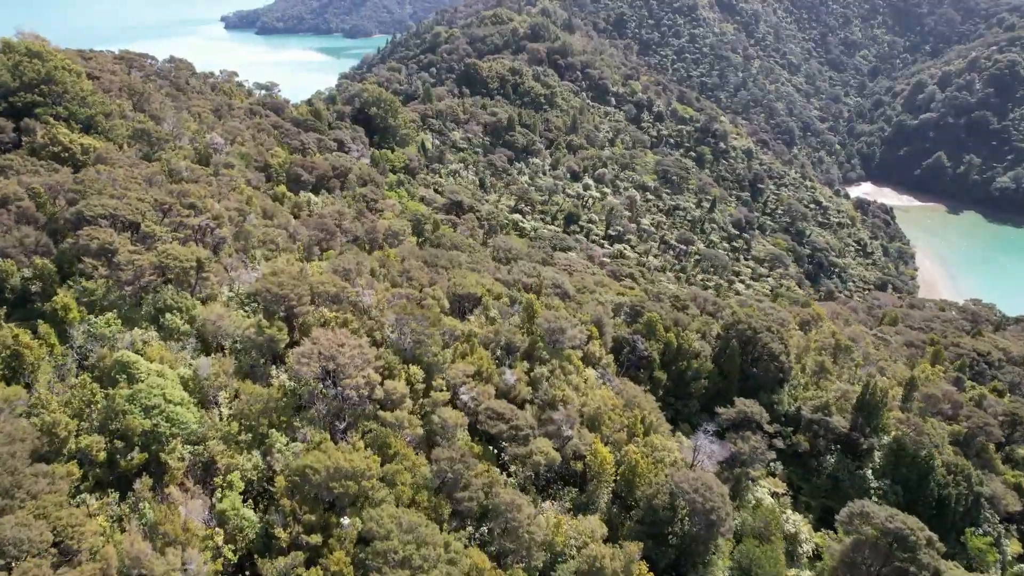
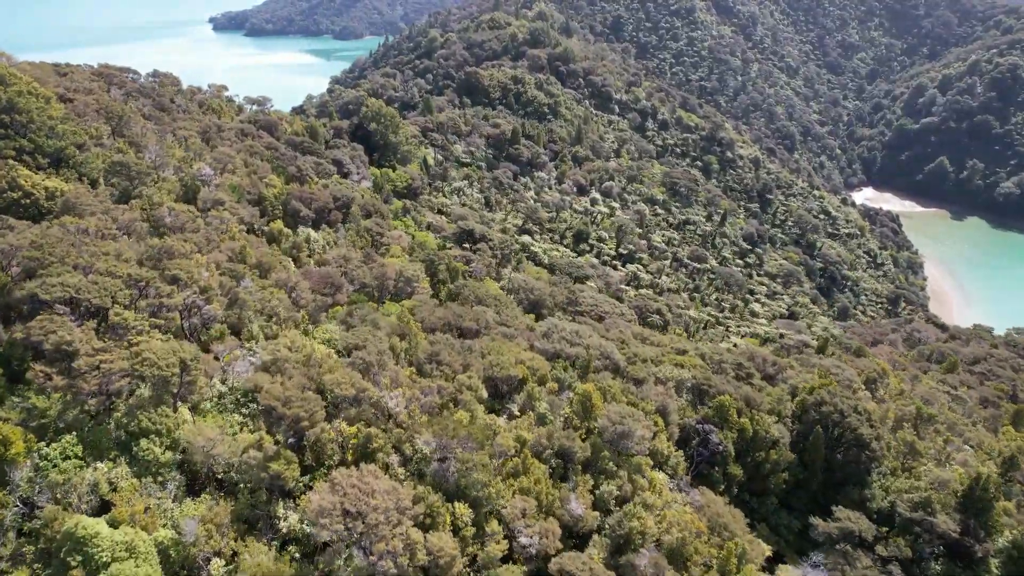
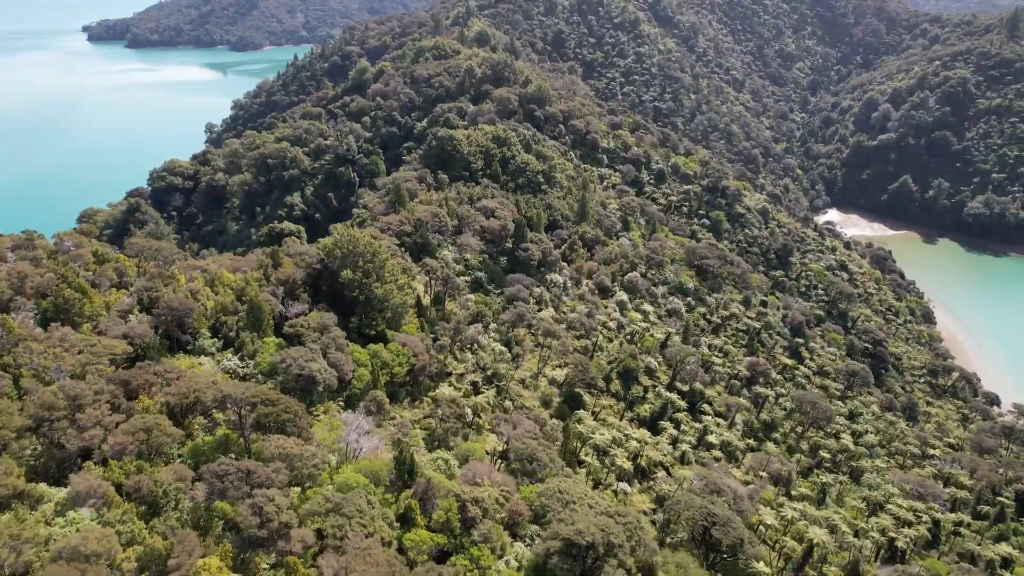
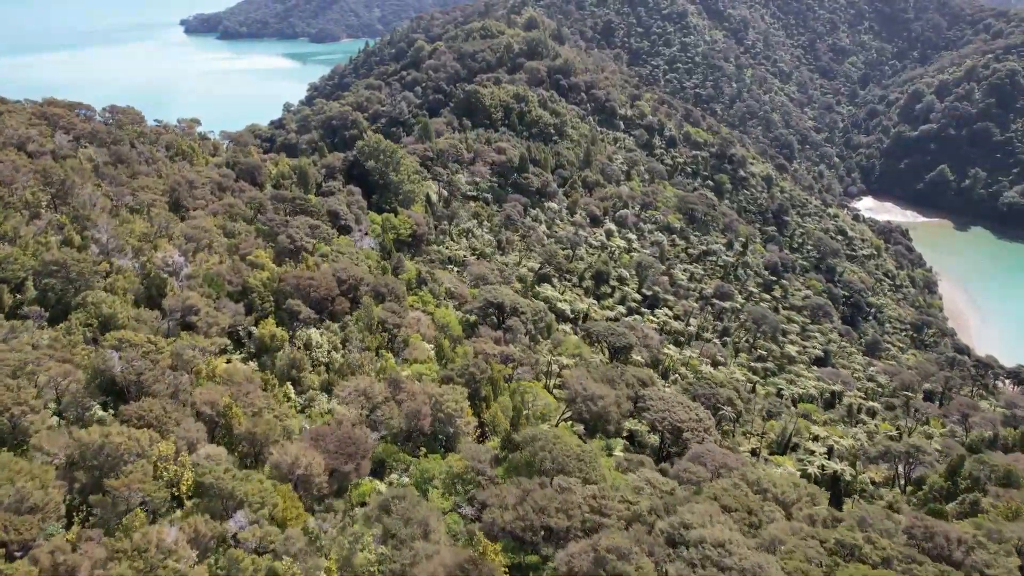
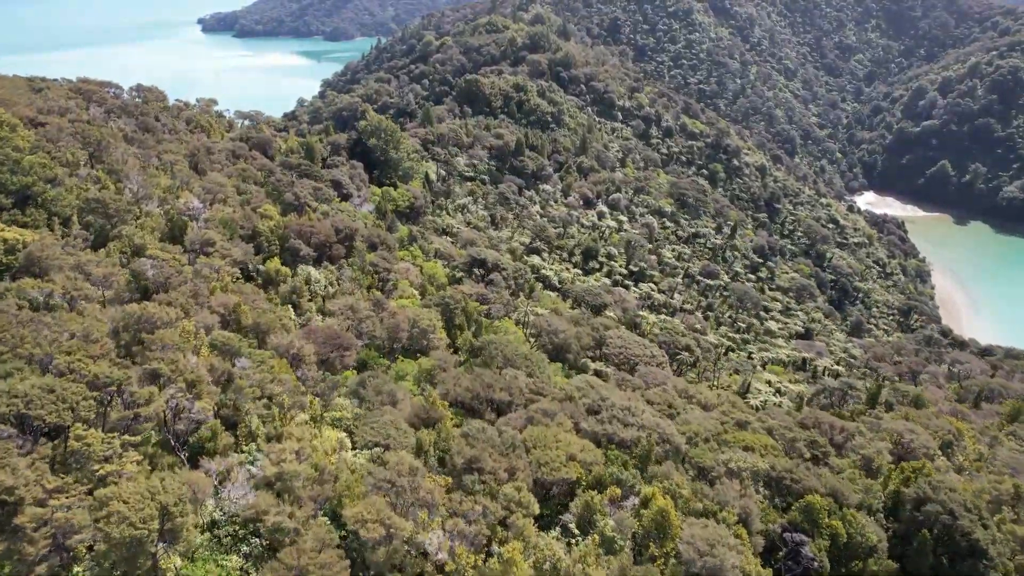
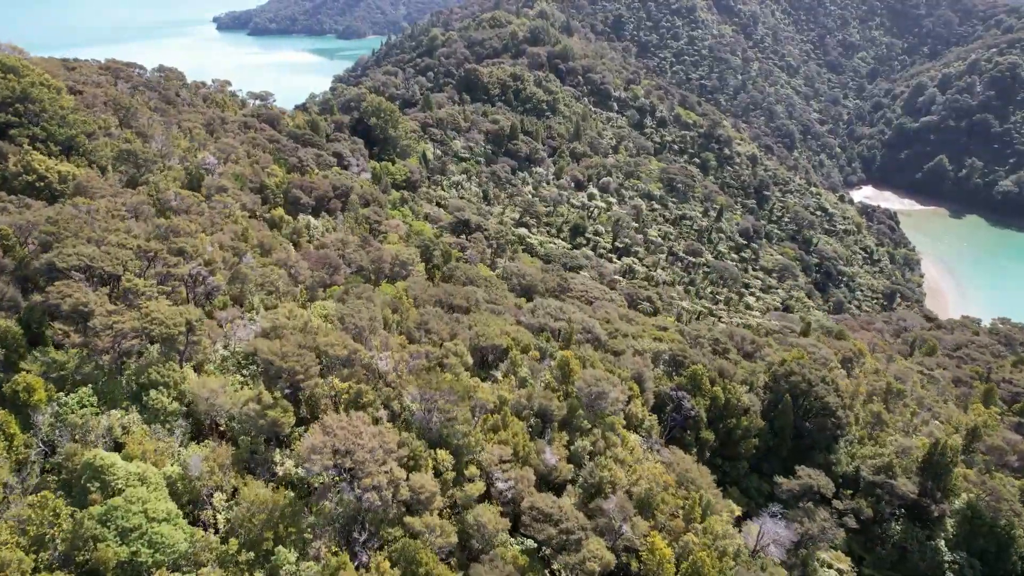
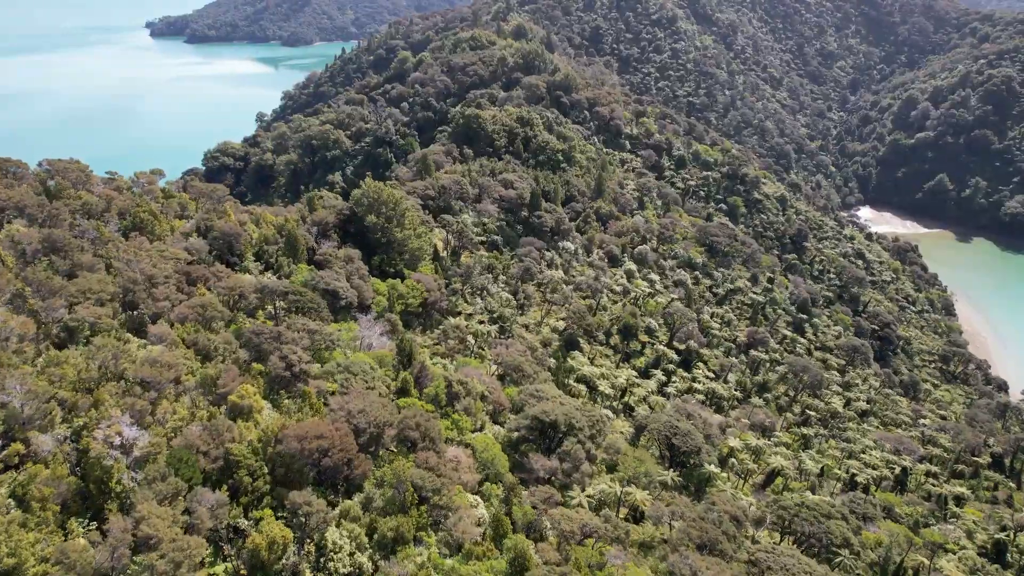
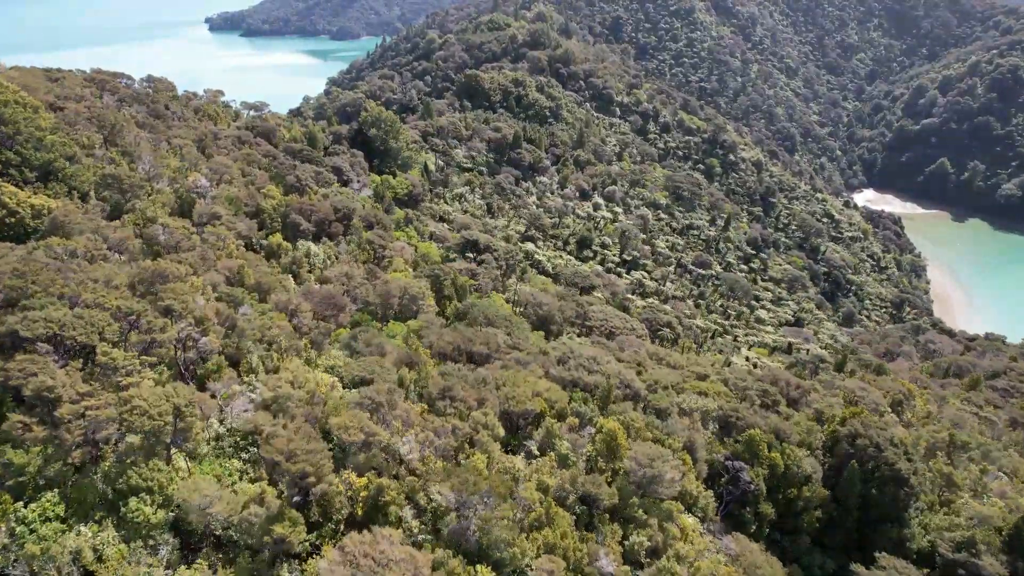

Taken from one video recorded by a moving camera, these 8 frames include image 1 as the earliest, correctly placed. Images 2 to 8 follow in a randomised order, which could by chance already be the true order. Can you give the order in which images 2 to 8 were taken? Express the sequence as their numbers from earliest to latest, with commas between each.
6, 2, 8, 5, 4, 7, 3
